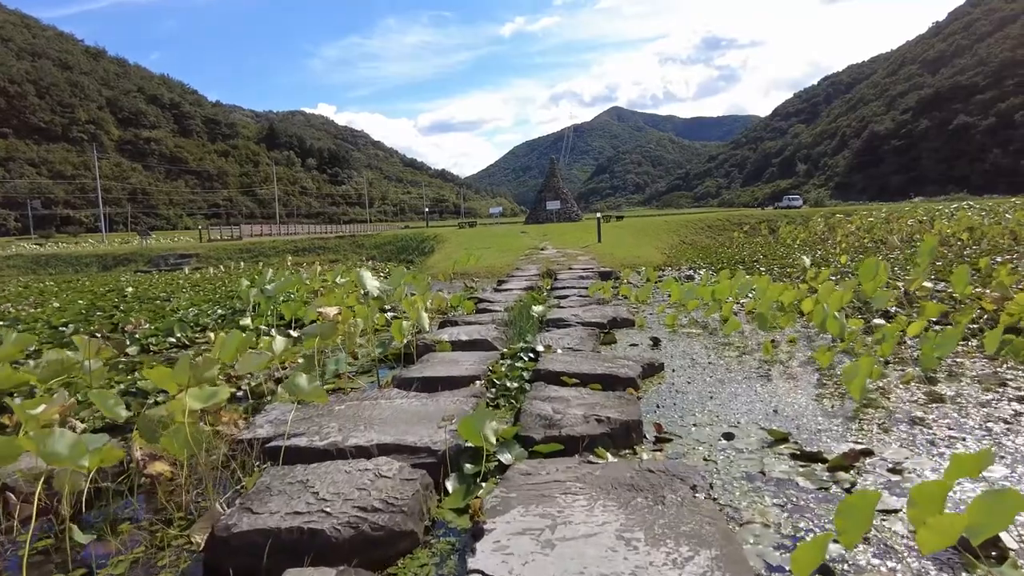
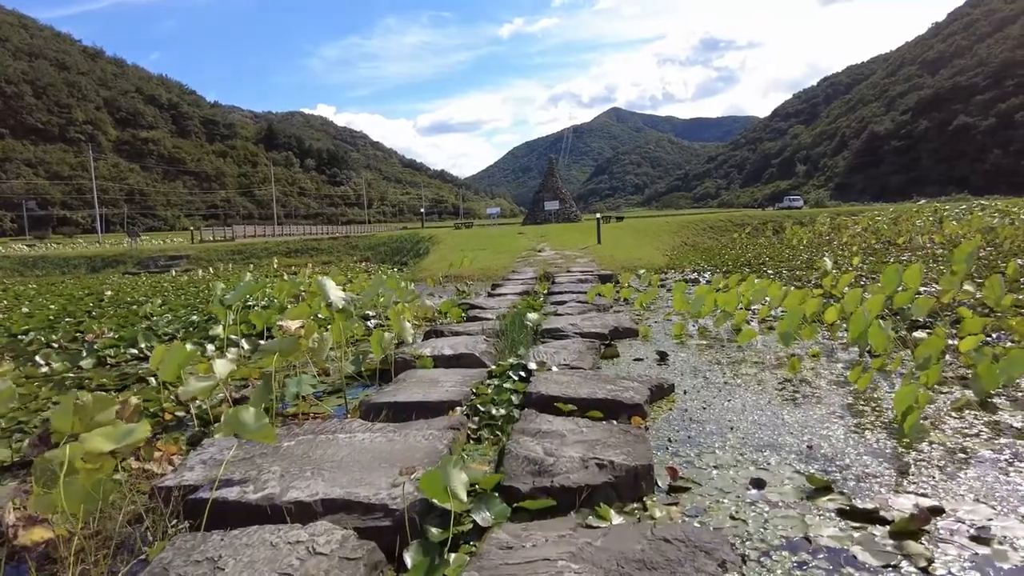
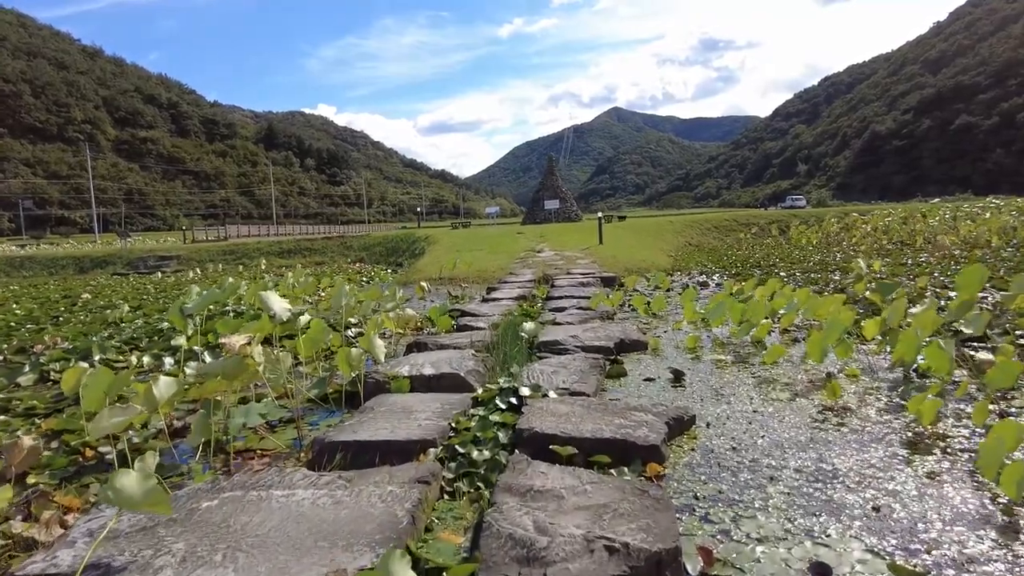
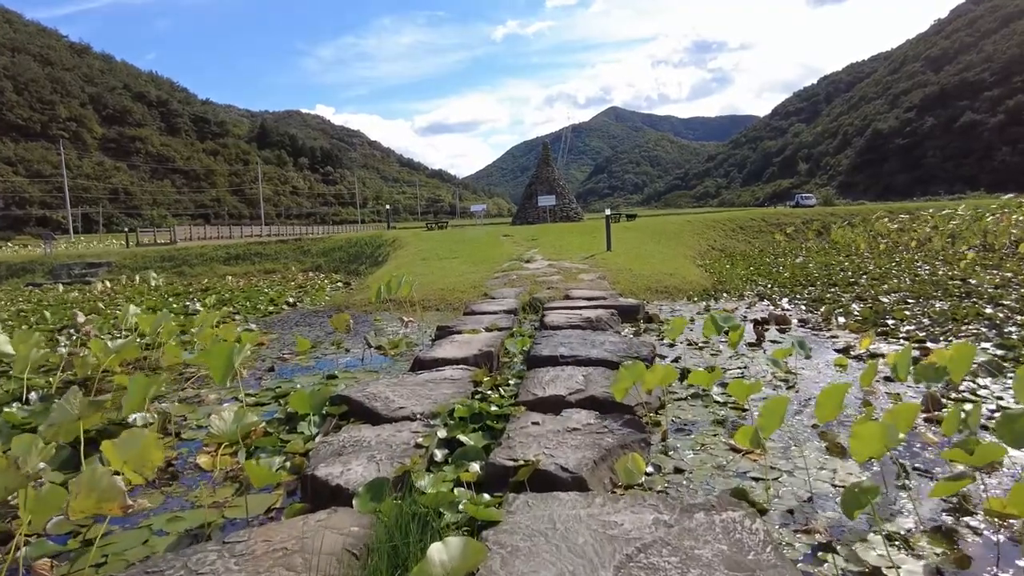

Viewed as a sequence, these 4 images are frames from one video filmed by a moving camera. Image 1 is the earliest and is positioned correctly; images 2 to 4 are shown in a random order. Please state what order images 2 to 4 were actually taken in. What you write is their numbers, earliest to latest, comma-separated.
2, 3, 4
